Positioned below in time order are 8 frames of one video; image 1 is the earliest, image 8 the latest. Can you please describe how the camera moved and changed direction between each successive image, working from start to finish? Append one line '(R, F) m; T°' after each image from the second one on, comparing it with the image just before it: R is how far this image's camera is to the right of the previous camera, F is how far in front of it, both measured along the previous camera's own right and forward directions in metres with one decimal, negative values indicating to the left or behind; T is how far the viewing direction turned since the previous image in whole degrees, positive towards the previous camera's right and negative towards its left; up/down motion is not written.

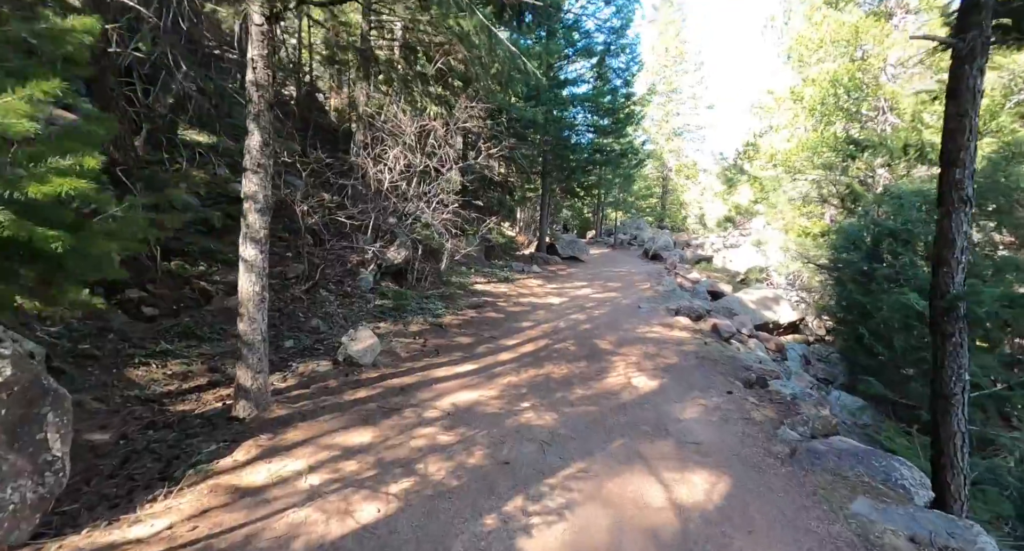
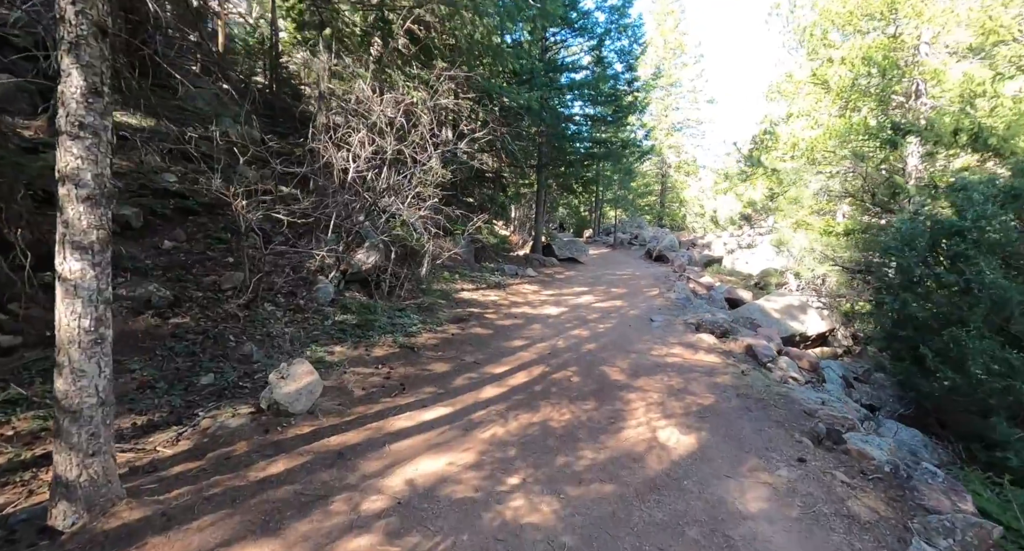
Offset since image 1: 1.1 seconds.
(+0.1, +1.6) m; +1°
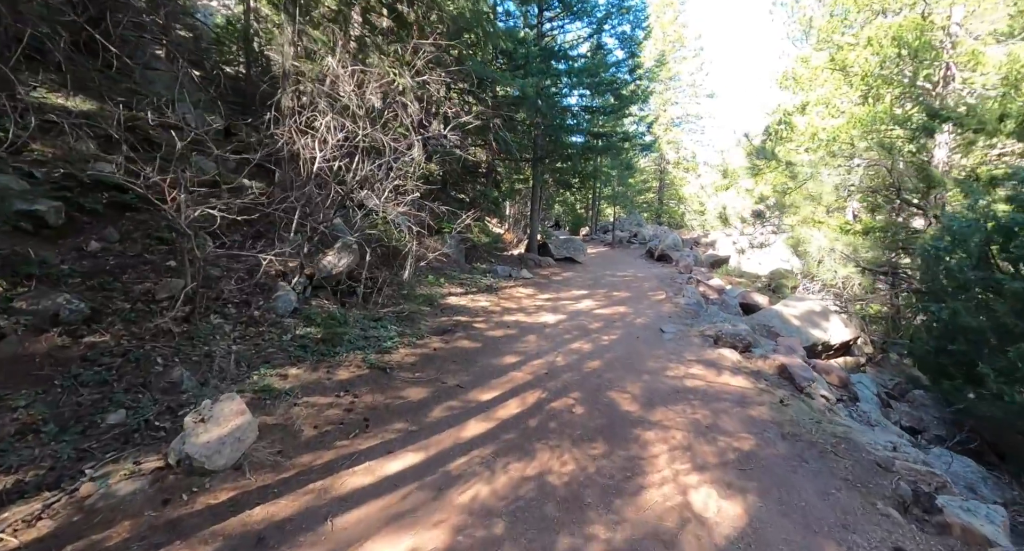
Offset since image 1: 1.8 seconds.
(+0.1, +1.1) m; +1°
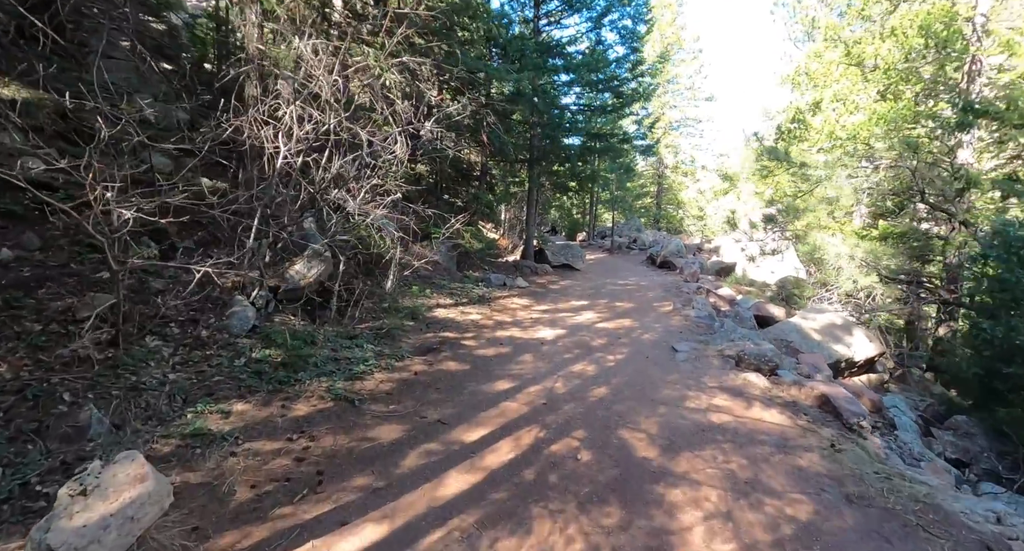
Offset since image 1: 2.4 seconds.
(0.0, +0.9) m; 0°
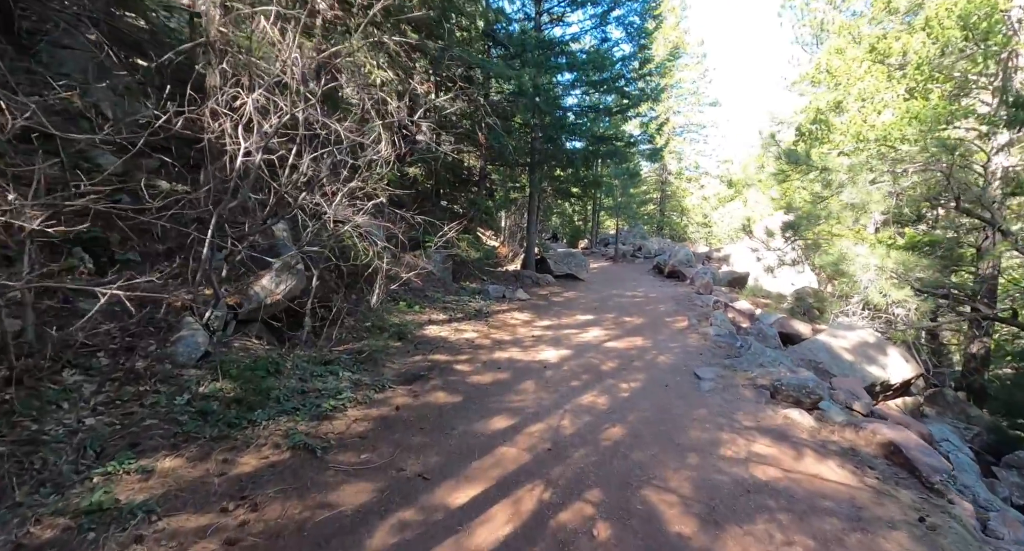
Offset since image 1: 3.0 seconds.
(0.0, +0.9) m; 0°
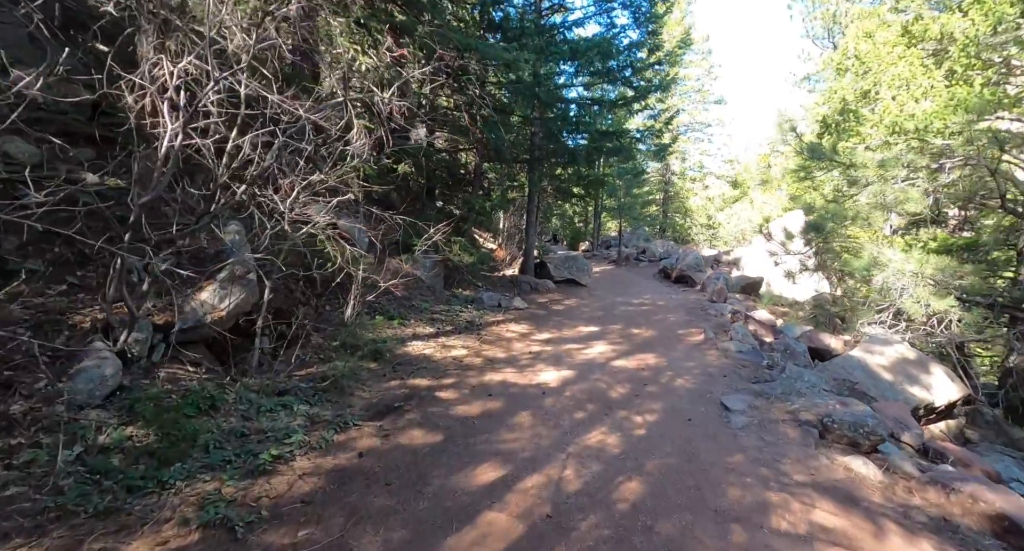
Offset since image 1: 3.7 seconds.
(+0.1, +1.0) m; 0°
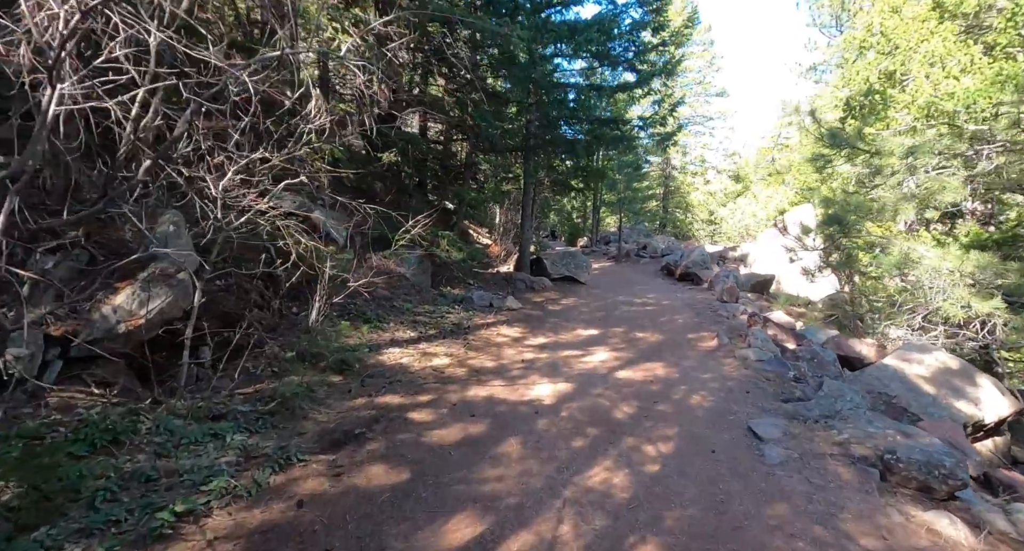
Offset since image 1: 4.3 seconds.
(+0.1, +0.9) m; 0°
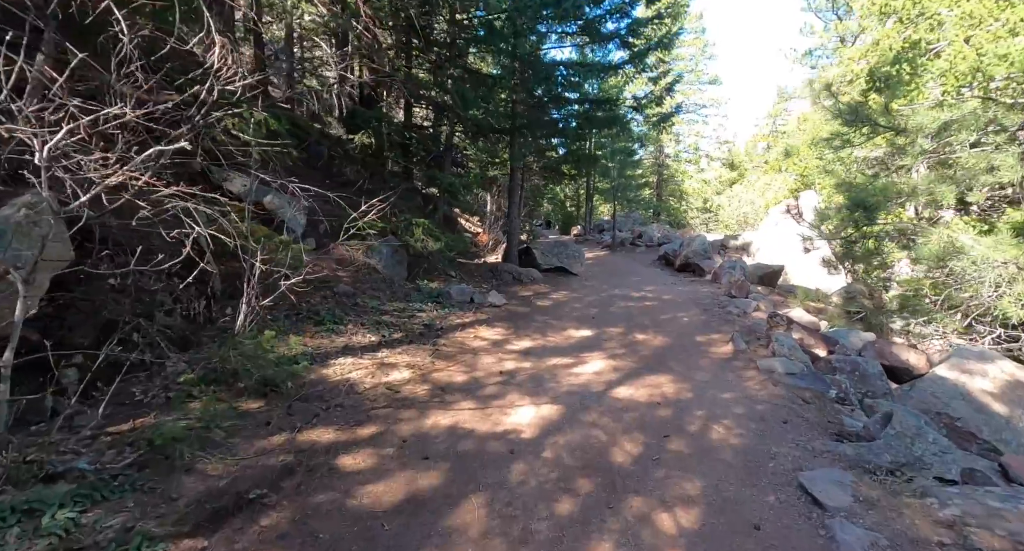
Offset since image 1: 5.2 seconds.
(+0.2, +1.3) m; +1°
